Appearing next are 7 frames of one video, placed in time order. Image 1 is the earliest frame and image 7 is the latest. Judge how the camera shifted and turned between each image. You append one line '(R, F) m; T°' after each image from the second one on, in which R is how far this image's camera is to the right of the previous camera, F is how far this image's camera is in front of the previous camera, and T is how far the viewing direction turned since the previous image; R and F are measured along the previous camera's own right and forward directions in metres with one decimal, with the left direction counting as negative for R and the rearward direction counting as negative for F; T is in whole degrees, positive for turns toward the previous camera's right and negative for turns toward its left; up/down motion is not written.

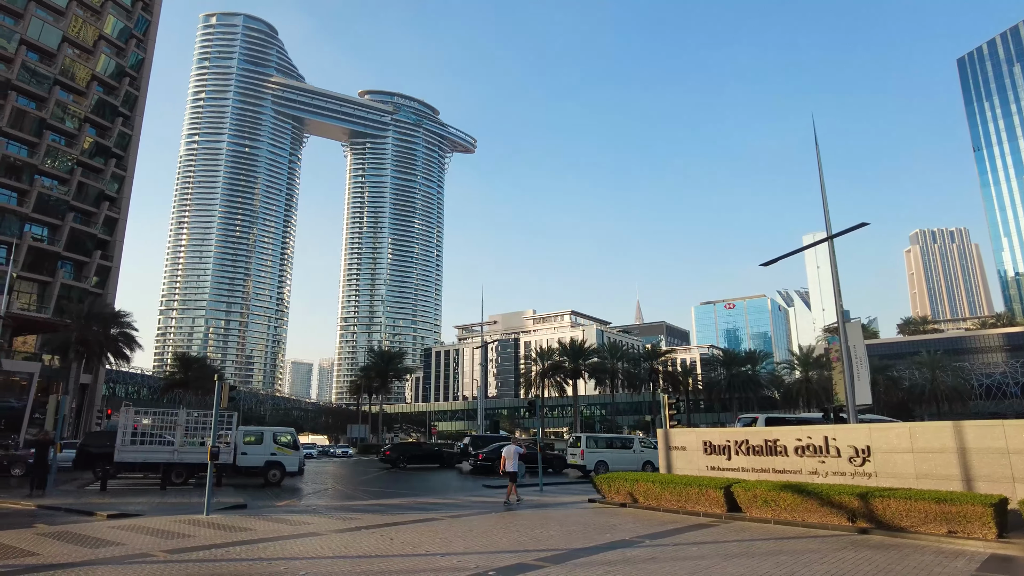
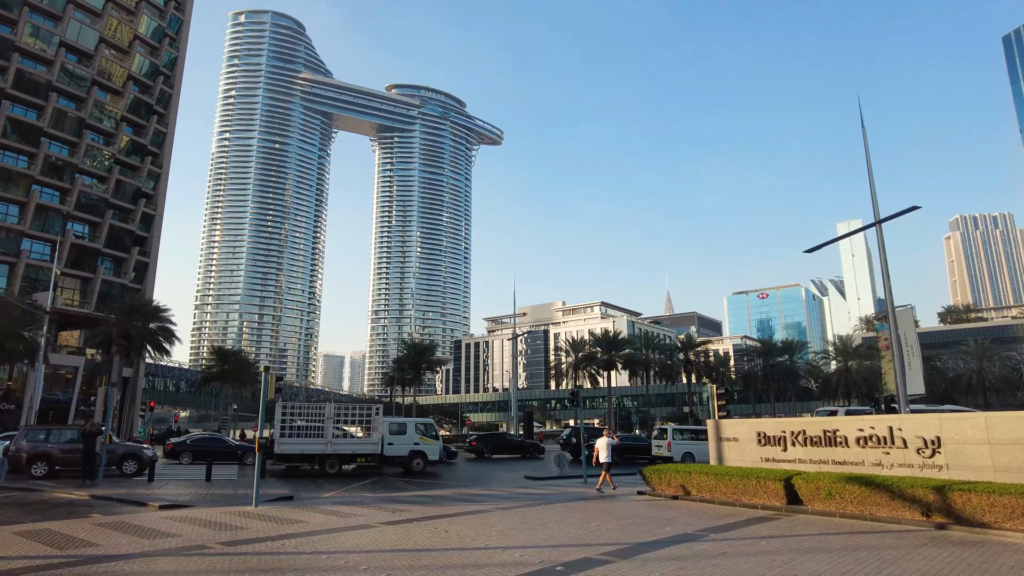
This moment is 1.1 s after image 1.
(-0.4, +0.3) m; -2°
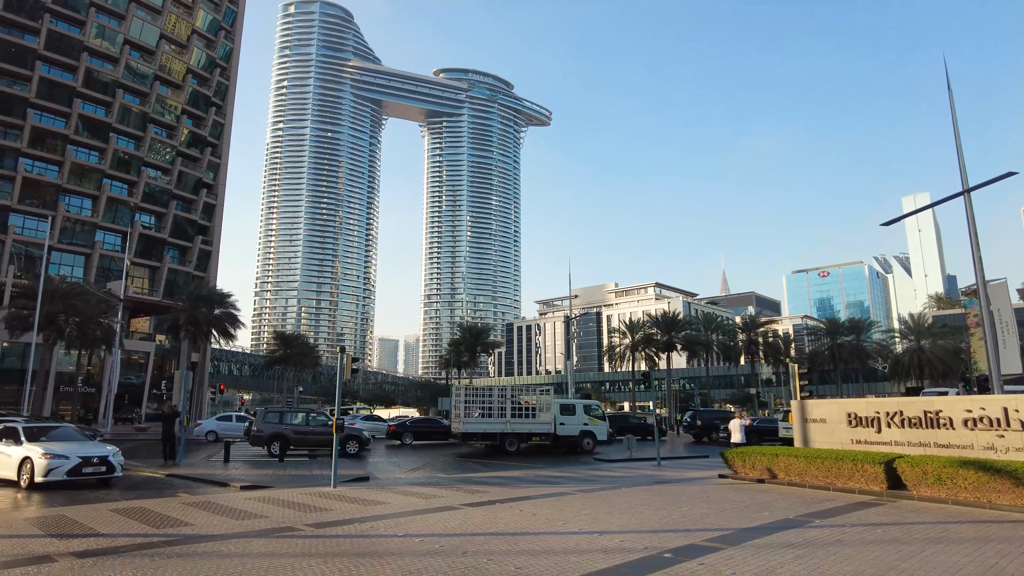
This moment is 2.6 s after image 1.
(-0.6, +0.4) m; -4°
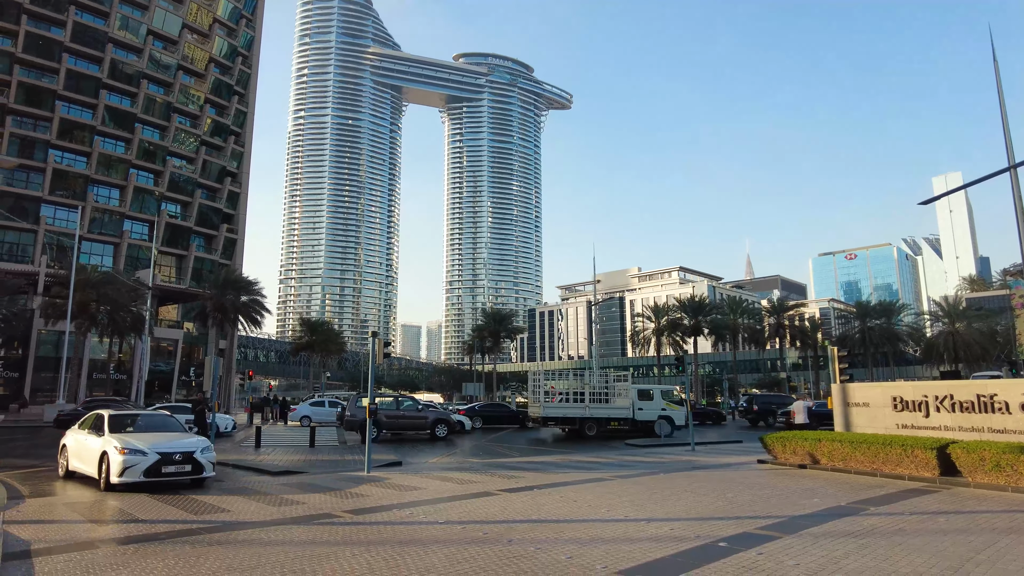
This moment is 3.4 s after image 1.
(-0.3, +0.3) m; -2°
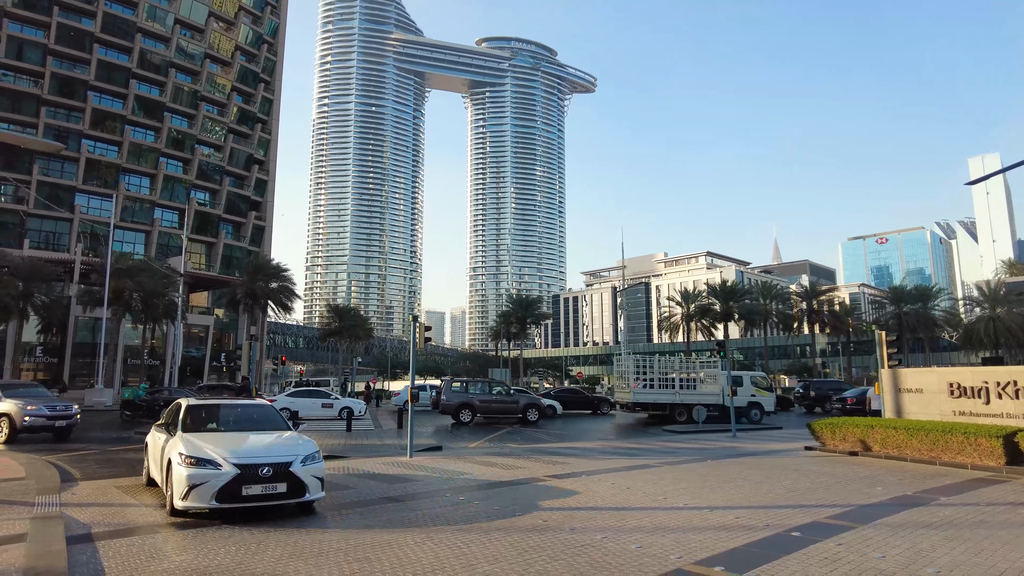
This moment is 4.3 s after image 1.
(-0.4, +0.3) m; -2°
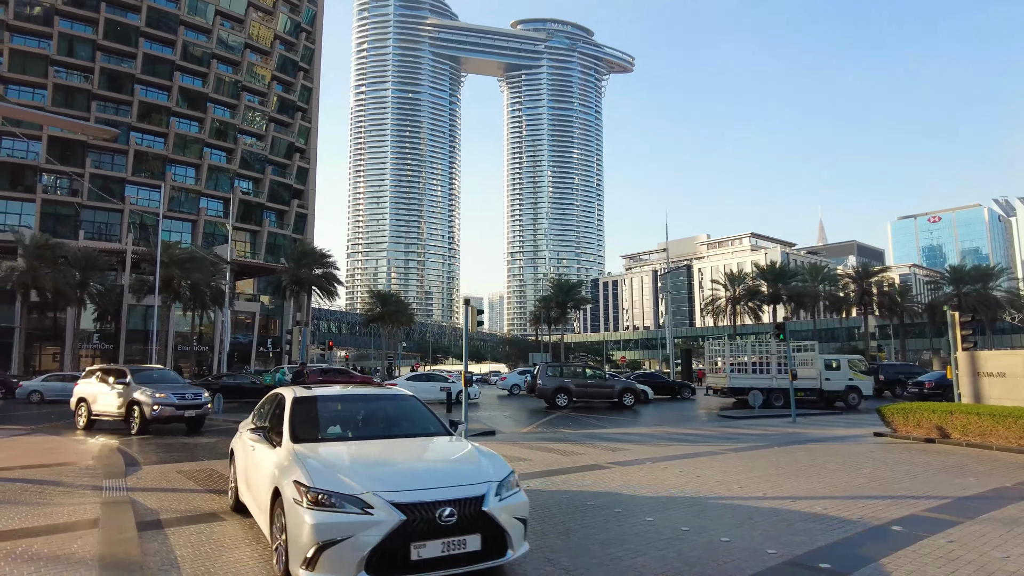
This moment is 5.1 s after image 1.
(-0.4, +0.4) m; -3°
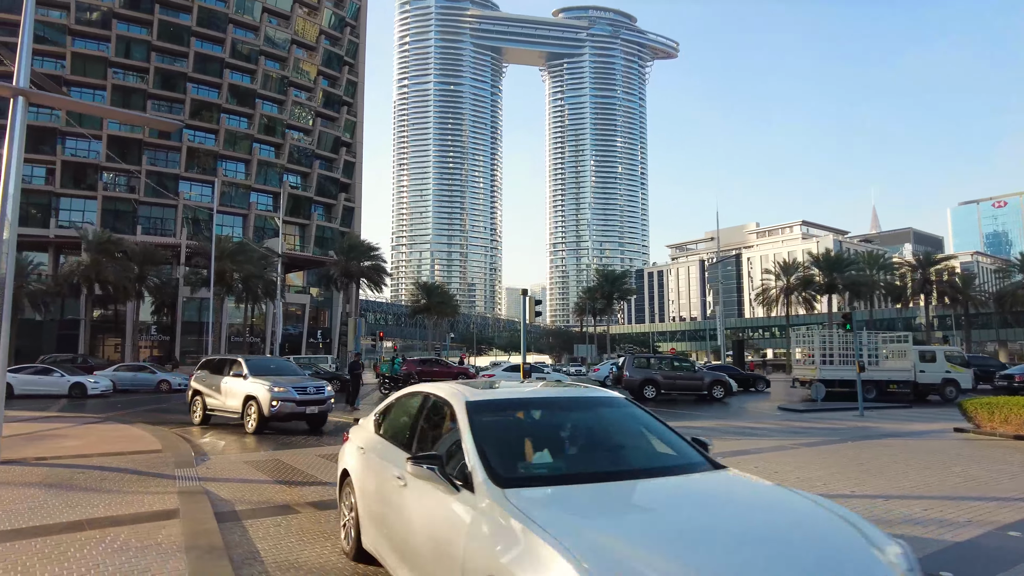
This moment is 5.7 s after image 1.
(-0.3, +0.2) m; -4°
